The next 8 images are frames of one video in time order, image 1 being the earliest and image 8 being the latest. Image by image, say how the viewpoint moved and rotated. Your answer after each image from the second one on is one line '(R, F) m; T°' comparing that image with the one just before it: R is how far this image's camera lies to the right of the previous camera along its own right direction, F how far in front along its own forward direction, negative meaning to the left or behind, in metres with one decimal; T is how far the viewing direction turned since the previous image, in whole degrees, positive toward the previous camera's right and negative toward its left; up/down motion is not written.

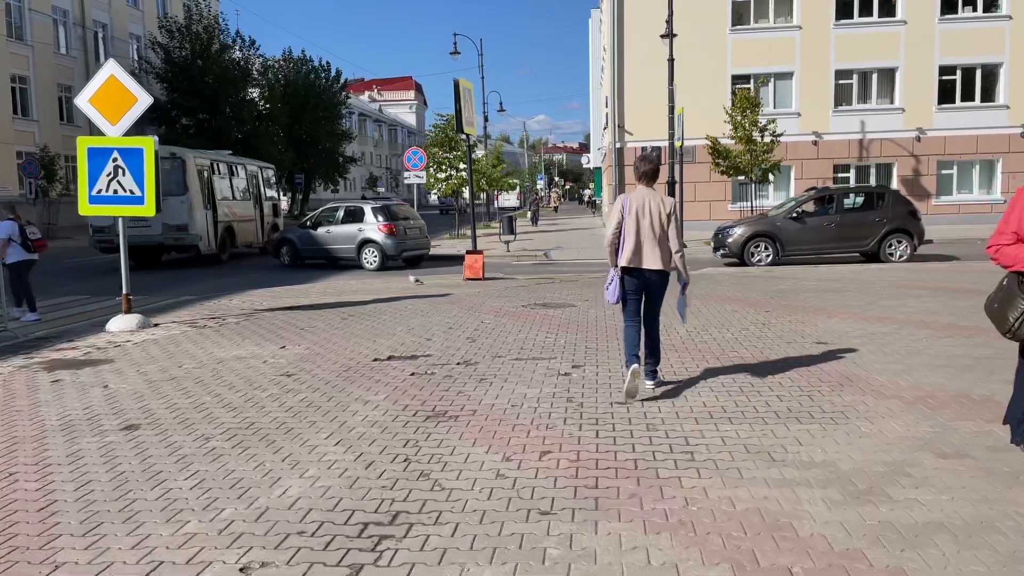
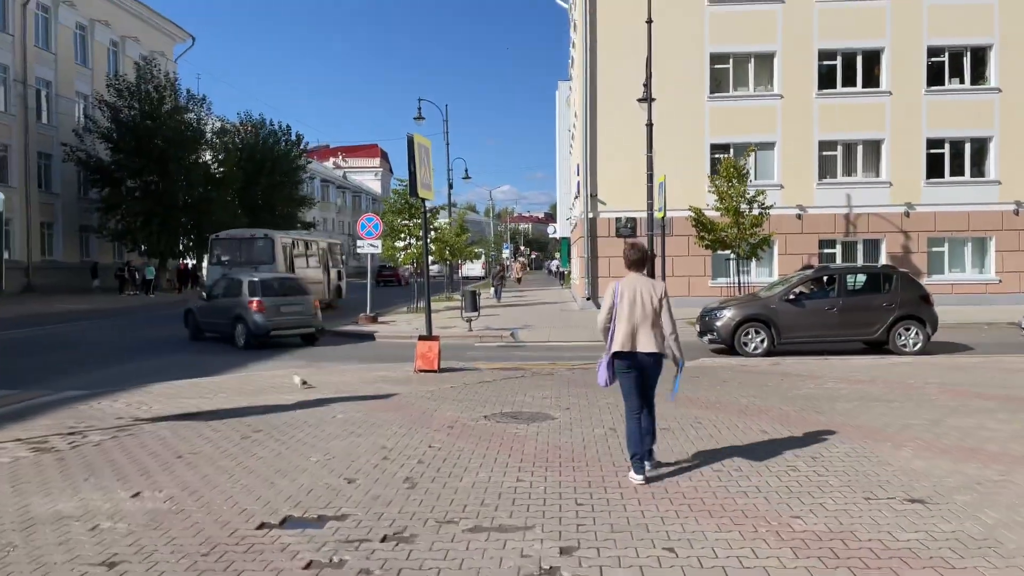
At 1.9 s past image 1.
(0.0, +2.4) m; +3°
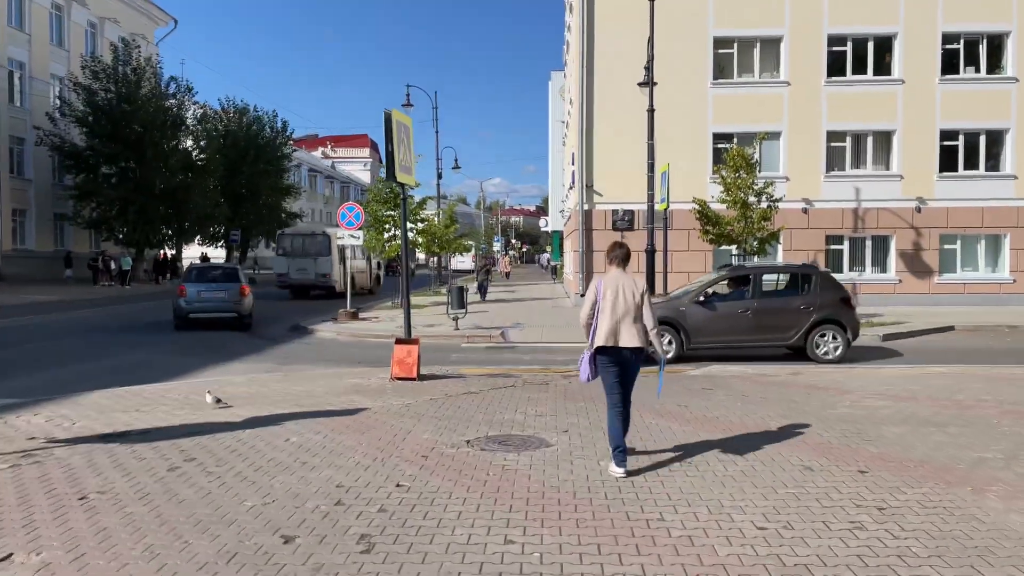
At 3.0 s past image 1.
(0.0, +1.4) m; +1°
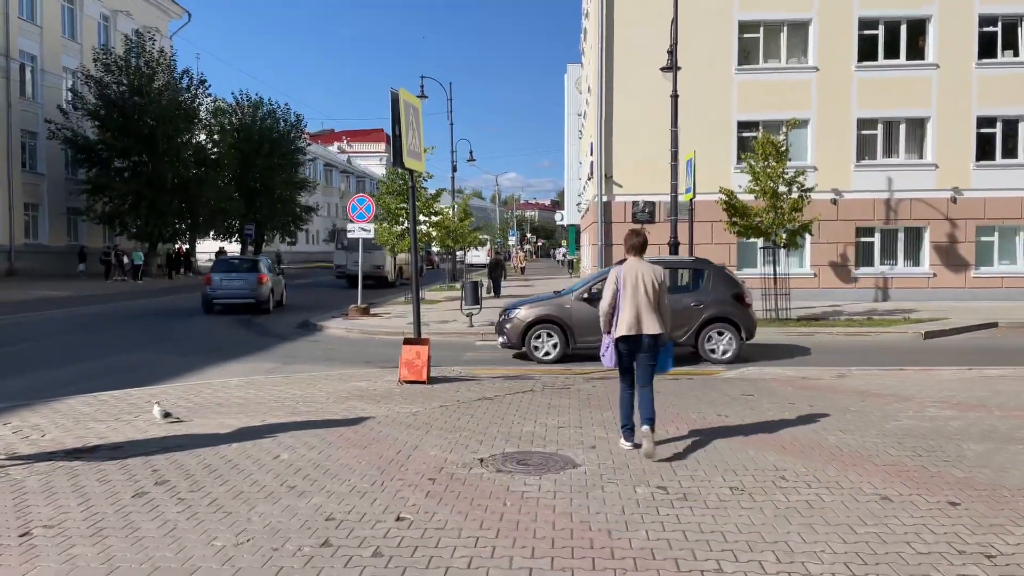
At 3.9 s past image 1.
(0.0, +0.9) m; -1°
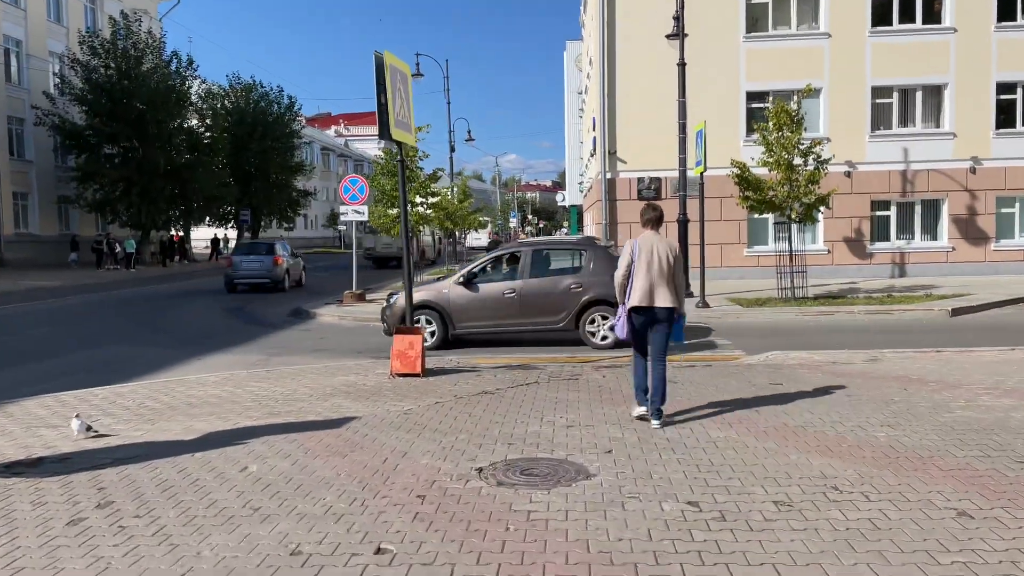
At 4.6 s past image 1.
(0.0, +0.9) m; 0°
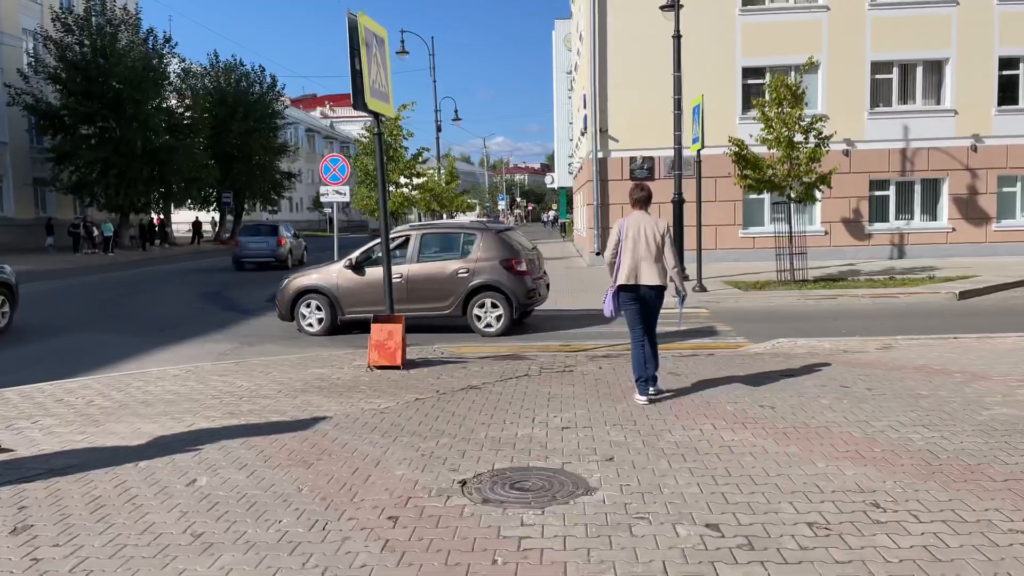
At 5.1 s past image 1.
(0.0, +0.7) m; +1°
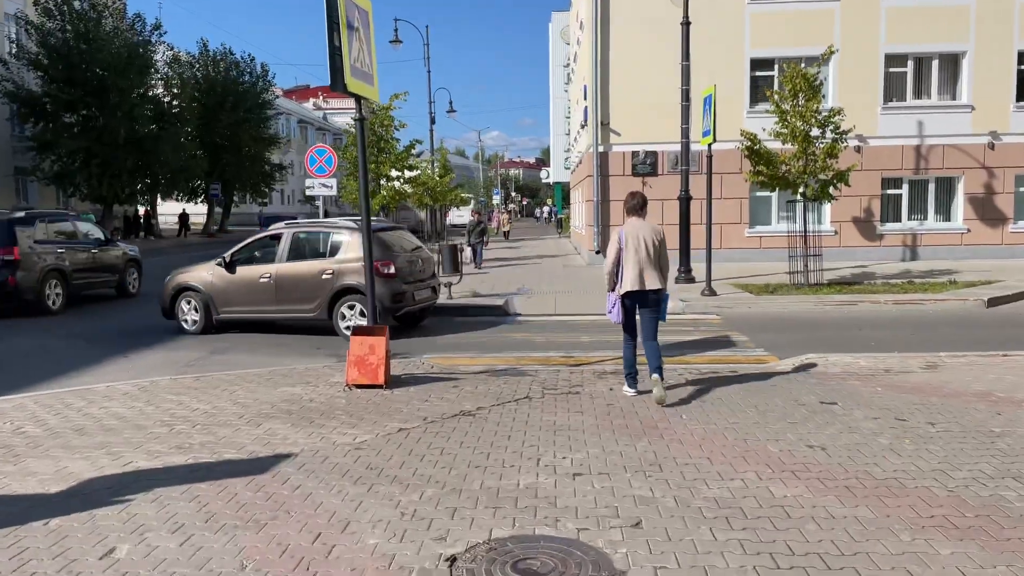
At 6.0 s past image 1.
(-0.1, +1.0) m; 0°
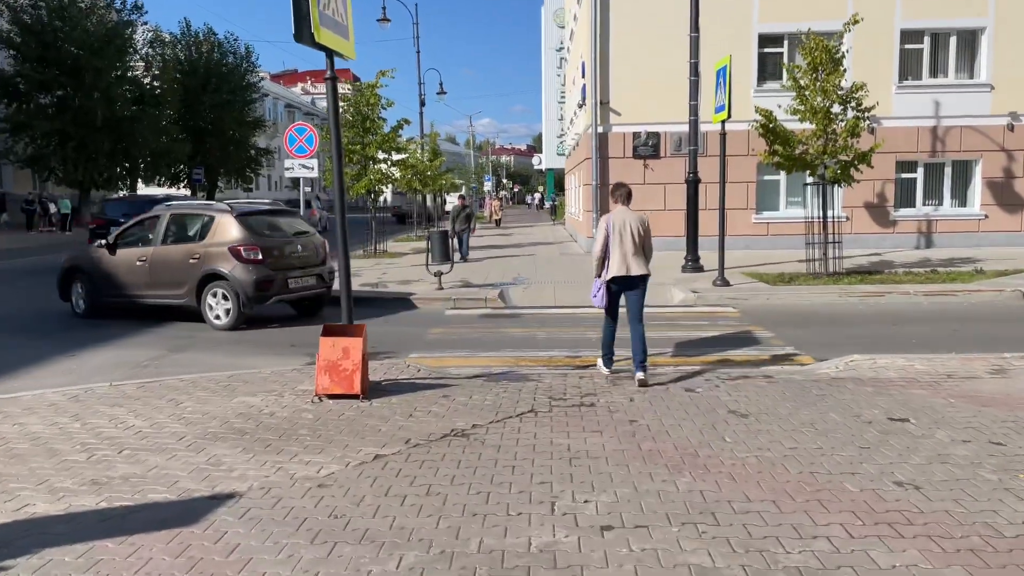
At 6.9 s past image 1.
(-0.1, +1.2) m; +1°
